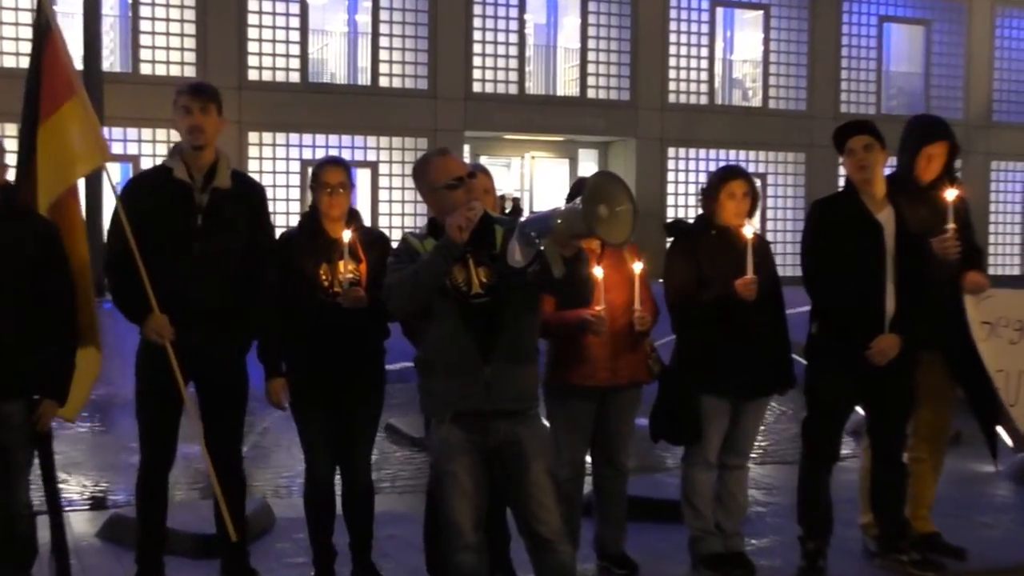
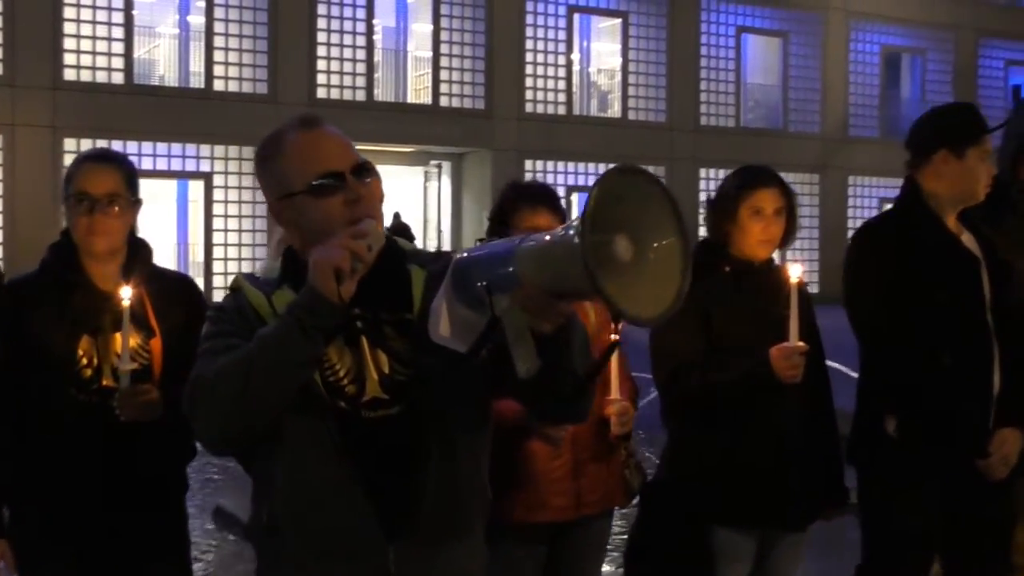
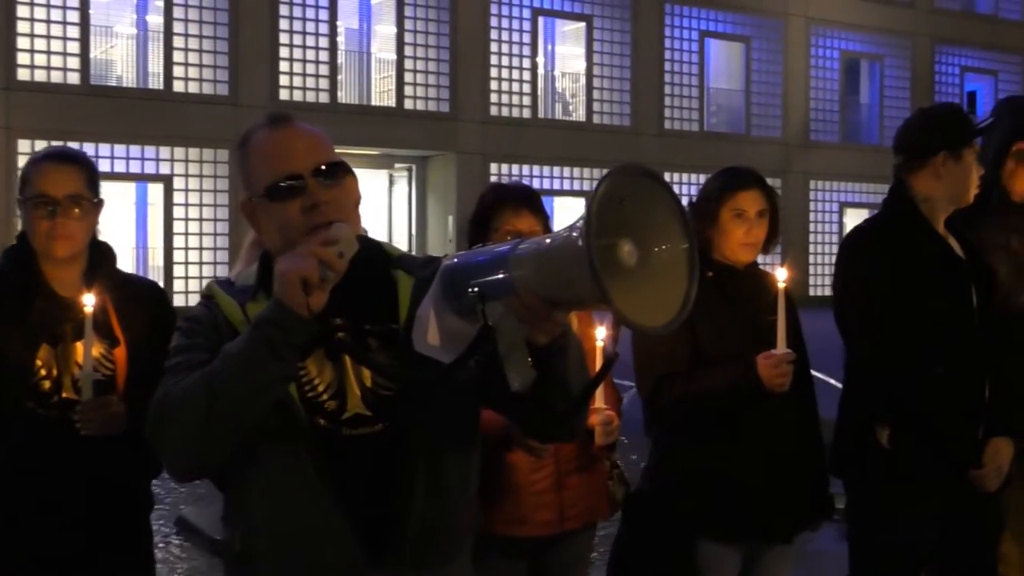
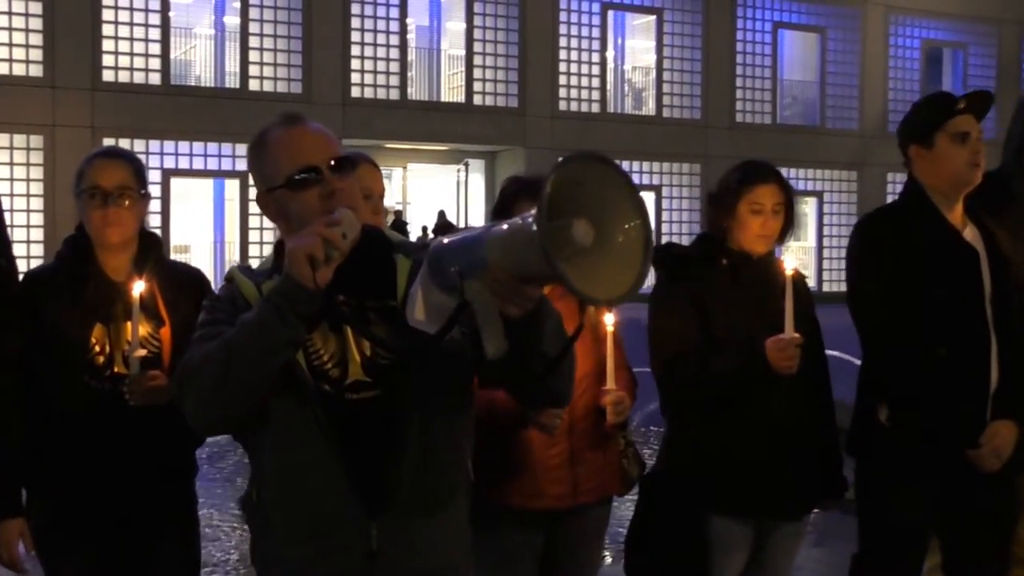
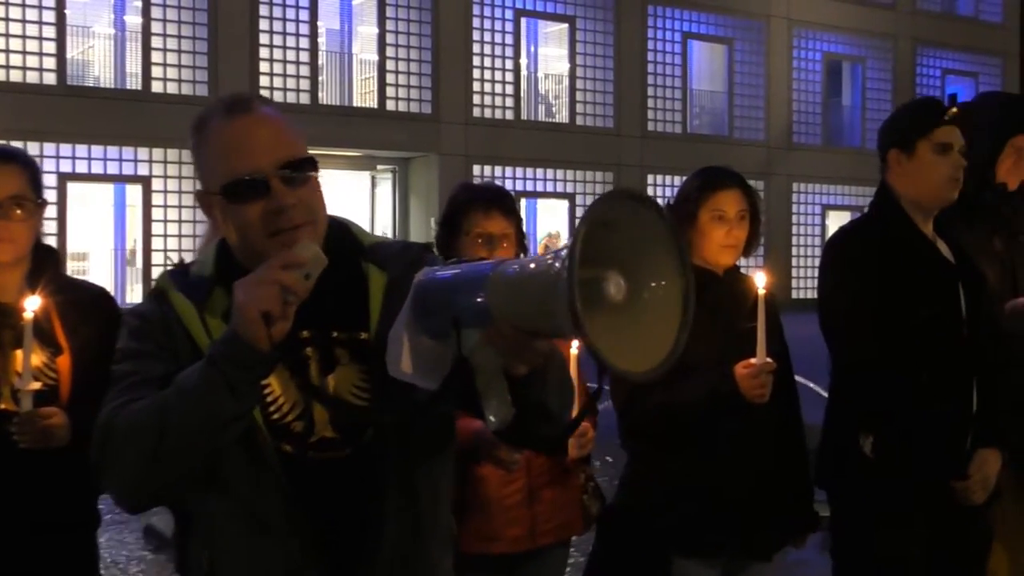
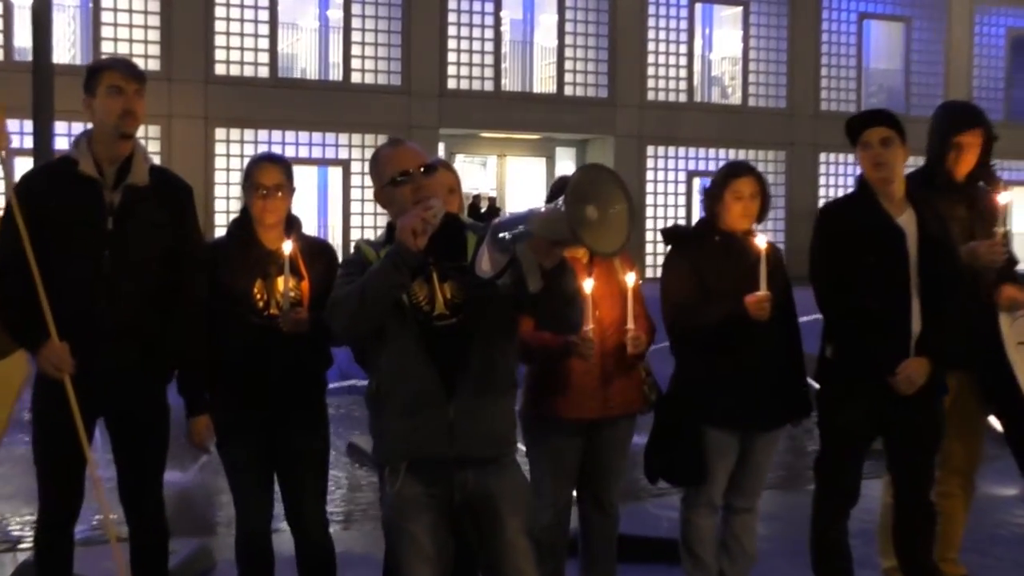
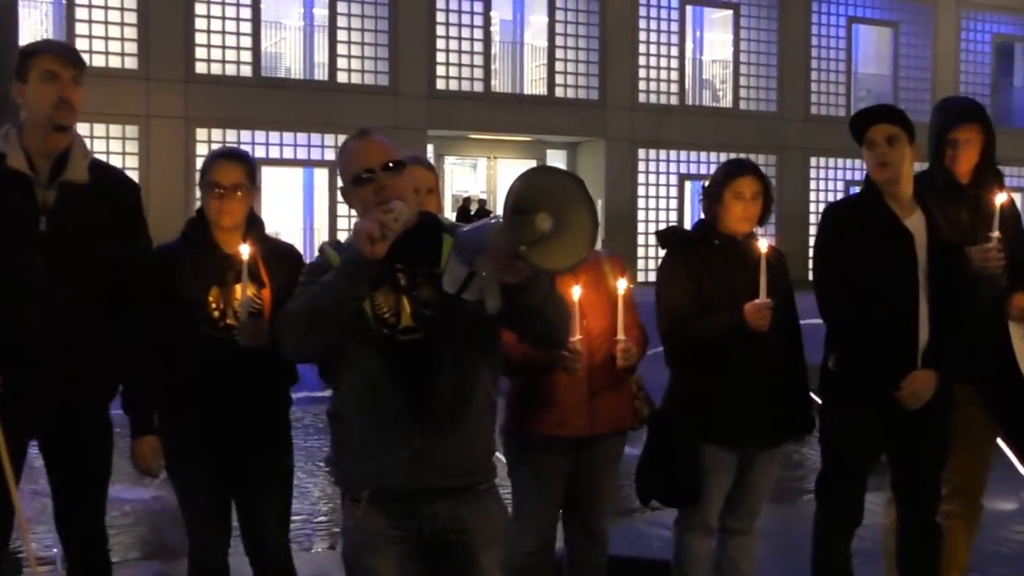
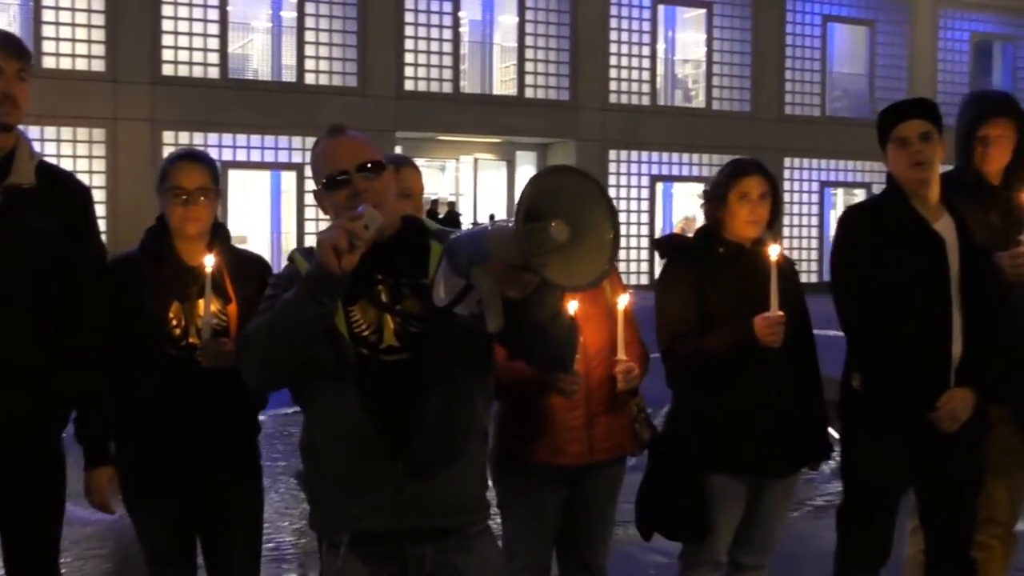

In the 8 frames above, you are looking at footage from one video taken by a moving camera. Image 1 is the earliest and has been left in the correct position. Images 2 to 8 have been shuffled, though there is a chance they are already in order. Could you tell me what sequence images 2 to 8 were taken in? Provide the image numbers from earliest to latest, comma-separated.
6, 7, 8, 4, 2, 3, 5
